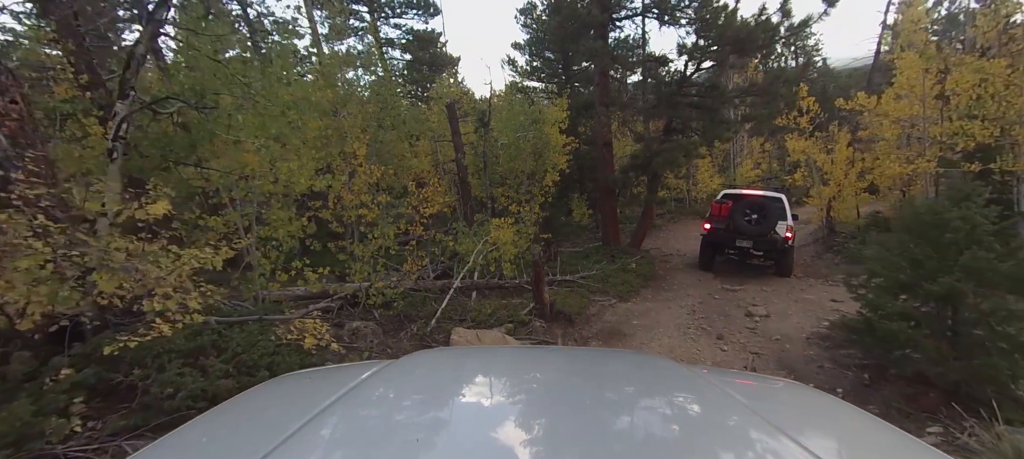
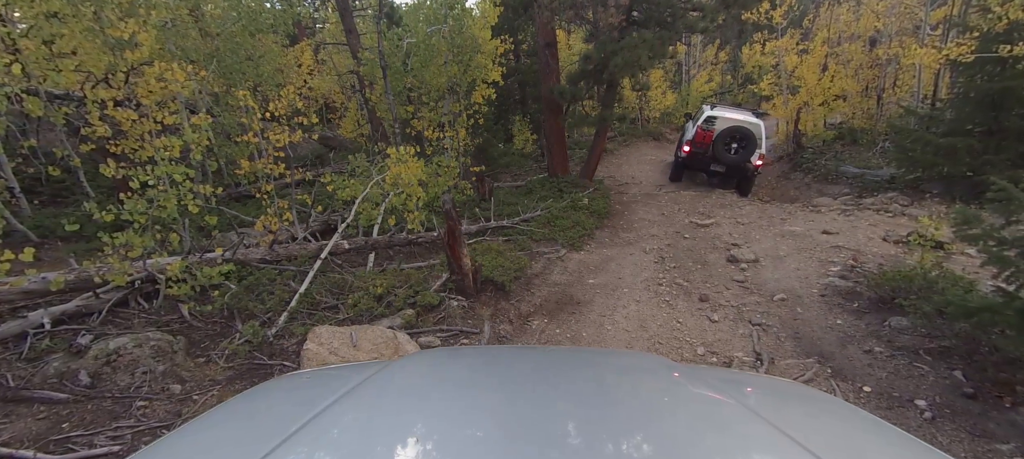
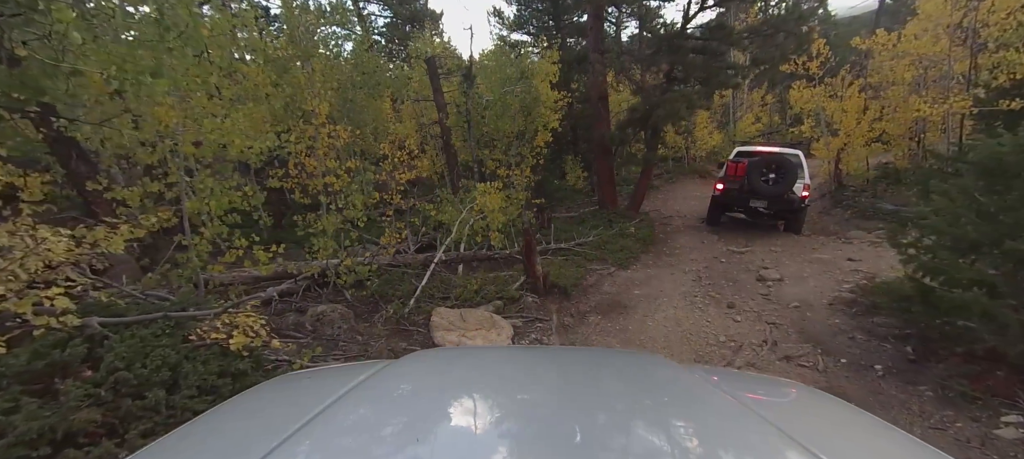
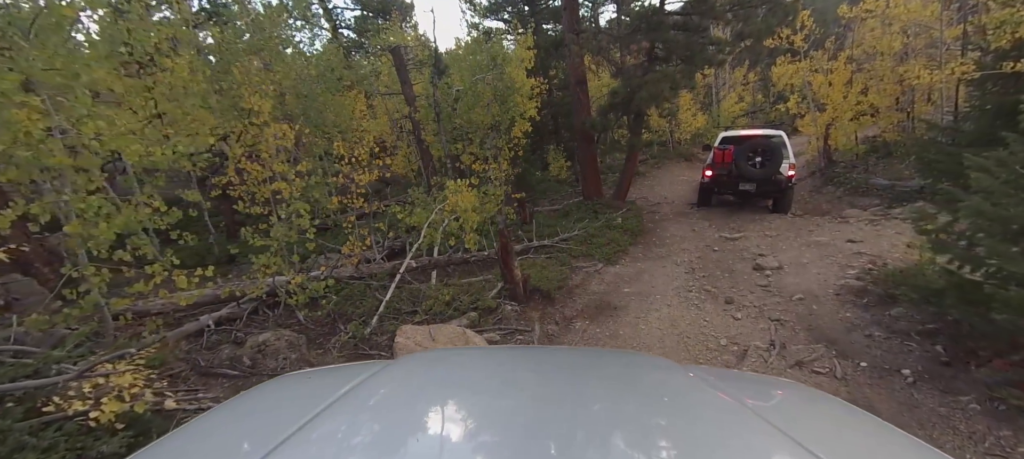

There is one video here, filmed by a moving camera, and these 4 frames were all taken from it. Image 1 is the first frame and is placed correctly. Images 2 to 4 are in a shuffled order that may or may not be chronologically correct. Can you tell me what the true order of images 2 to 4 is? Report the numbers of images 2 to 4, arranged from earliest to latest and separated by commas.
3, 4, 2
